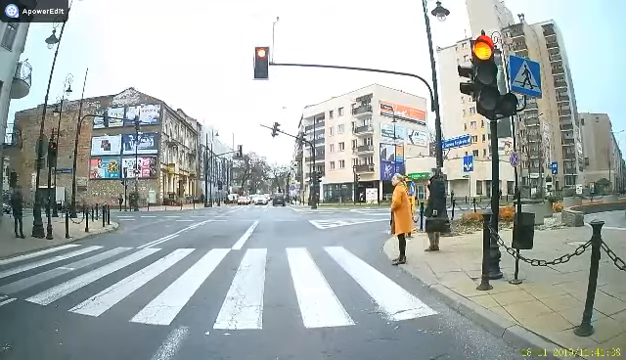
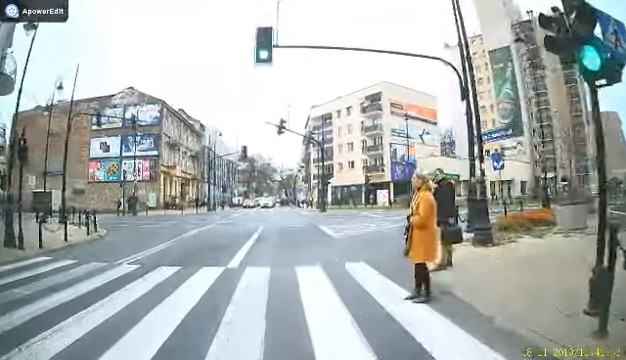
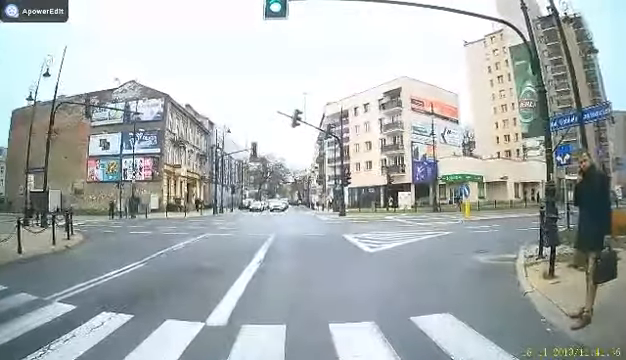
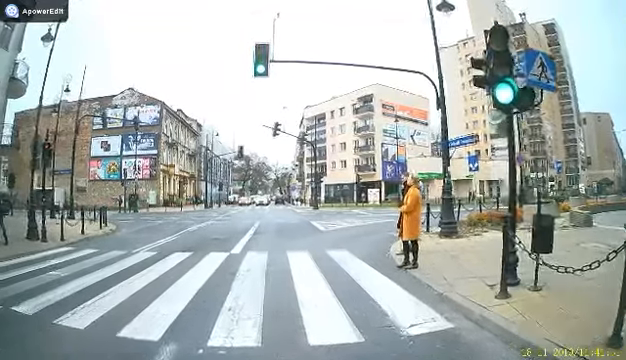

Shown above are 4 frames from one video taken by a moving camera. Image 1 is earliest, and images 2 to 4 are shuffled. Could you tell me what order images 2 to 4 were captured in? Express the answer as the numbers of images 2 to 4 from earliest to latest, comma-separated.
4, 2, 3
